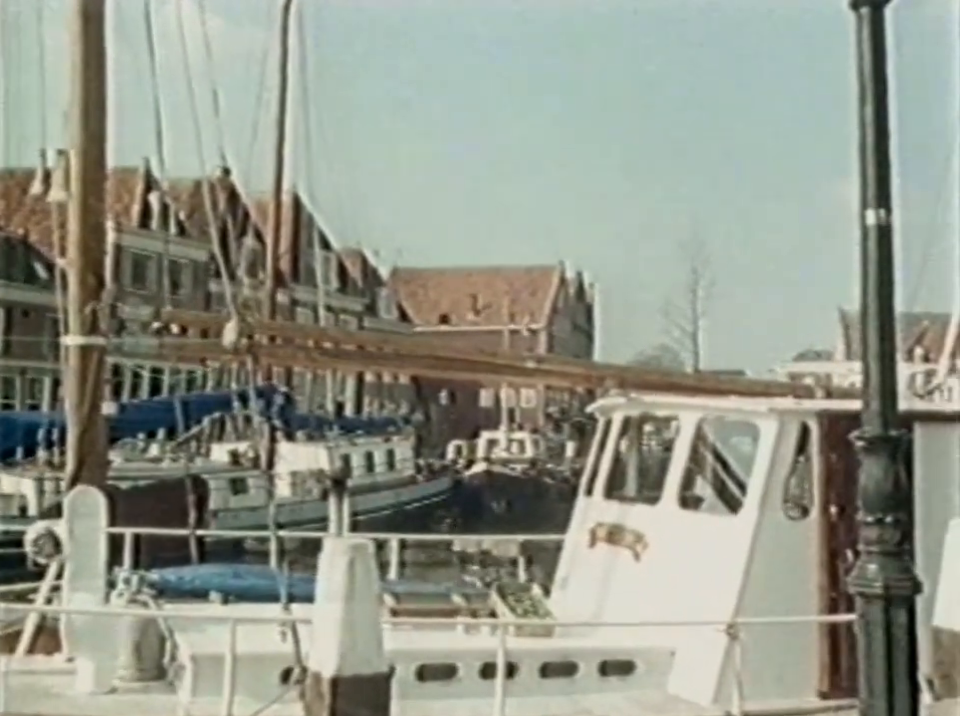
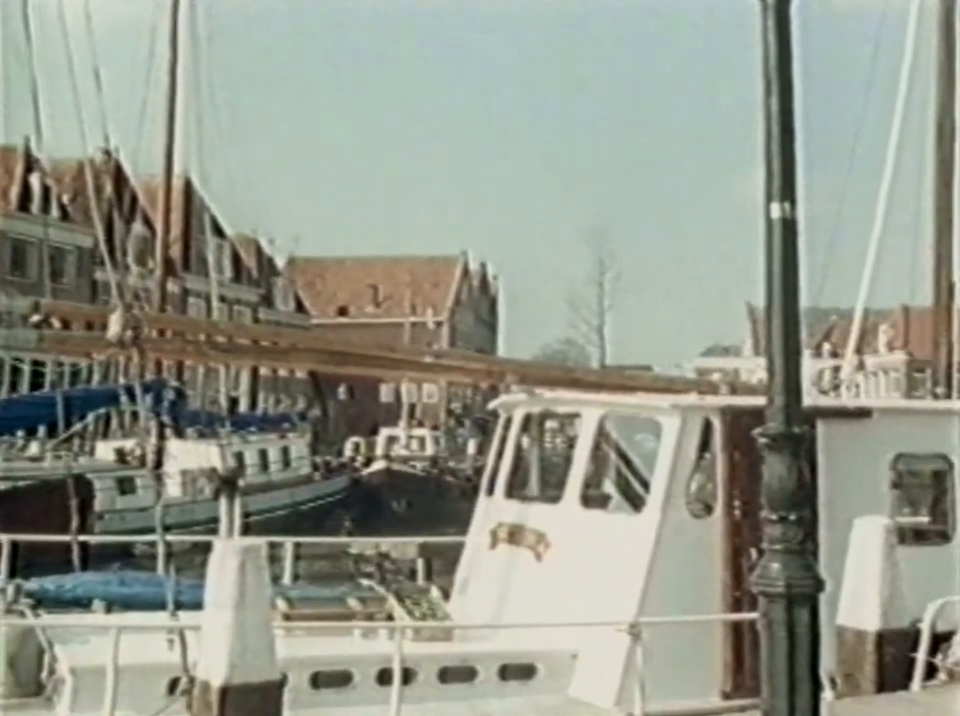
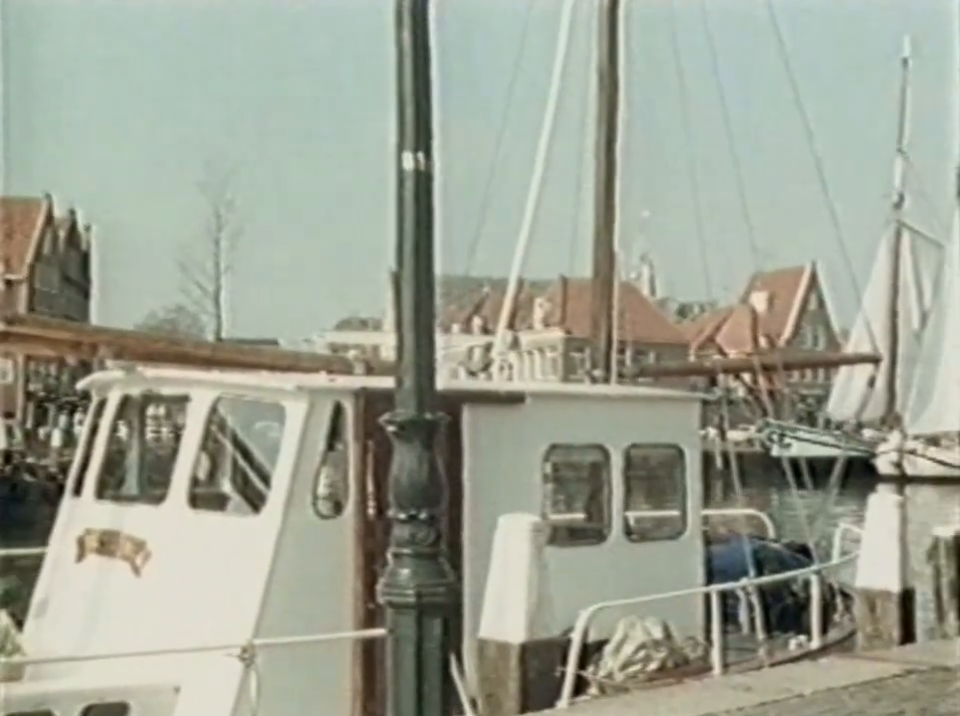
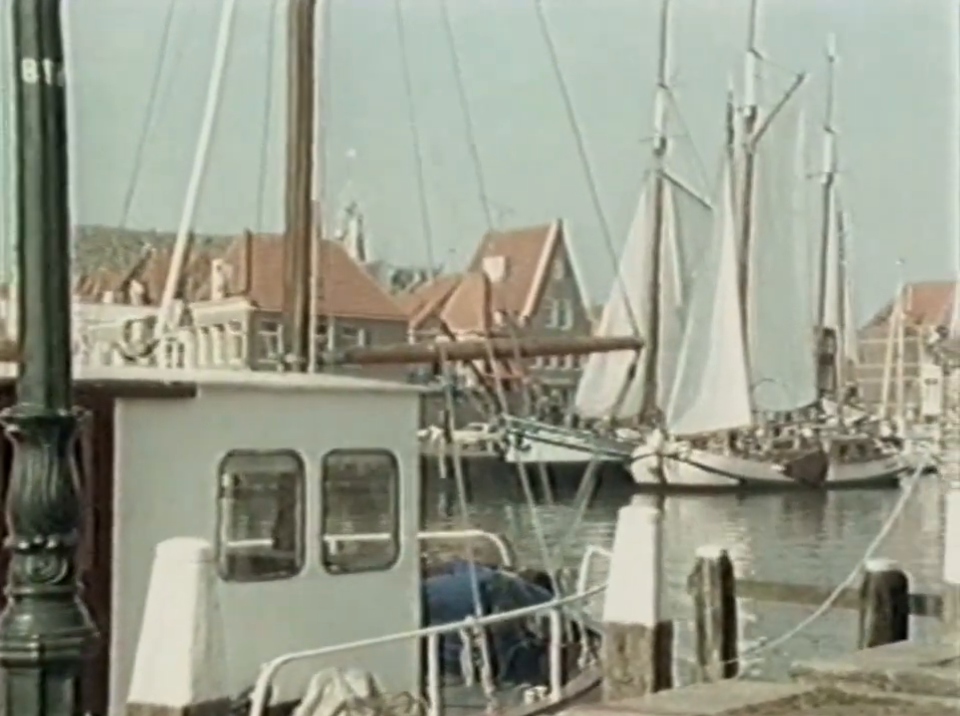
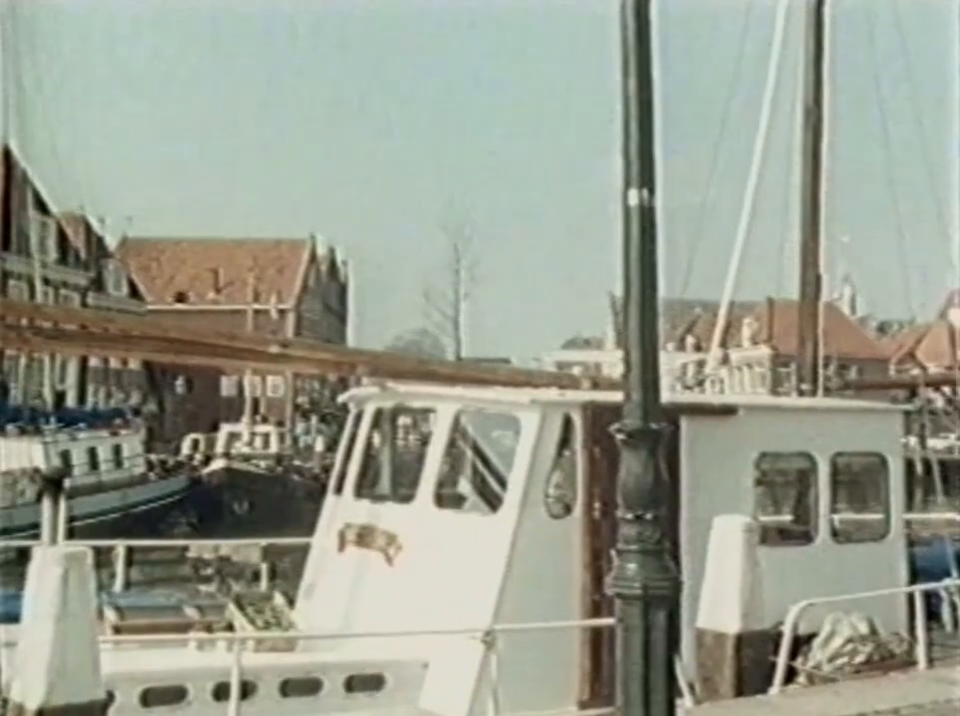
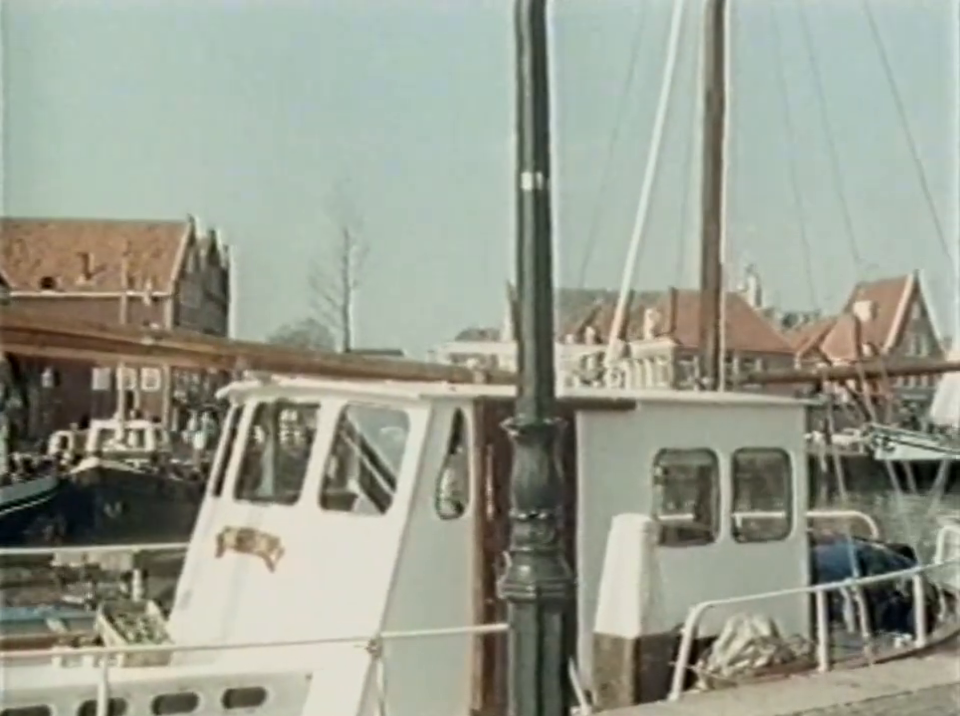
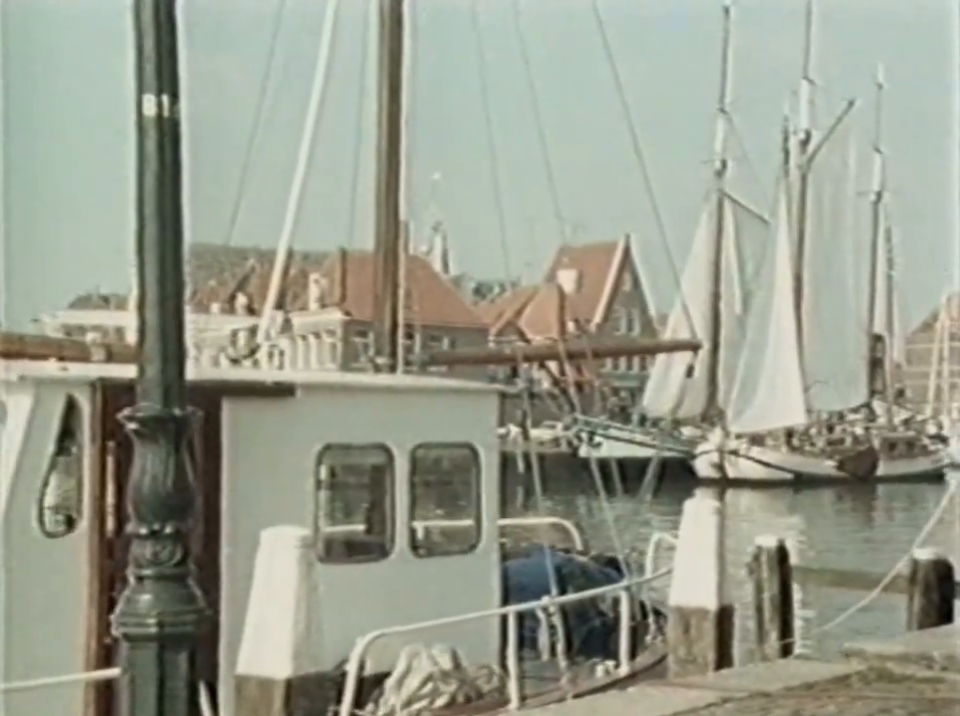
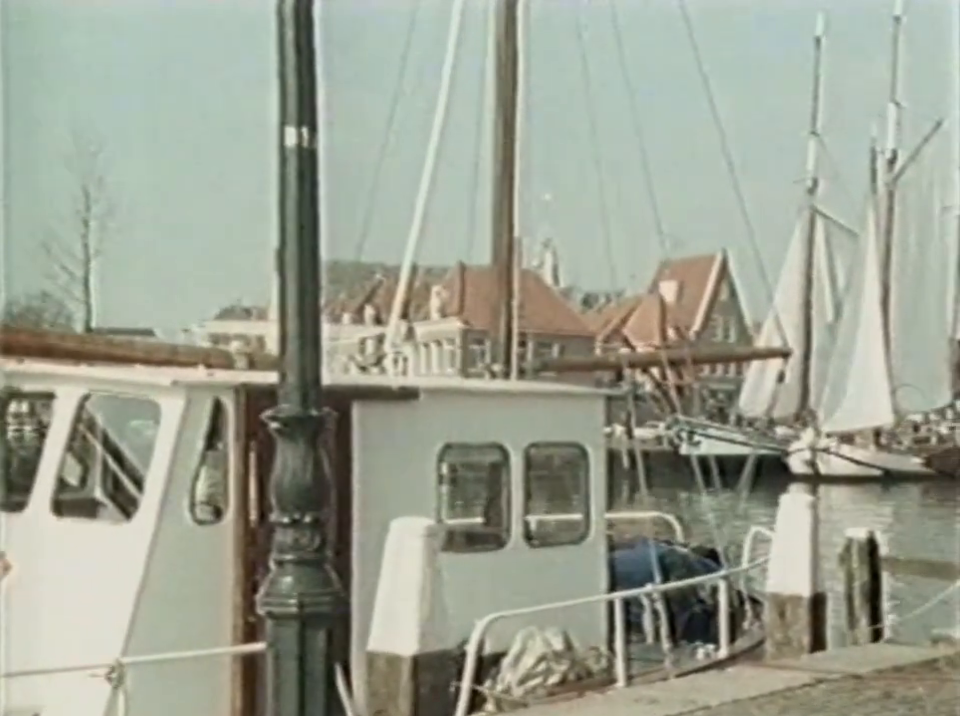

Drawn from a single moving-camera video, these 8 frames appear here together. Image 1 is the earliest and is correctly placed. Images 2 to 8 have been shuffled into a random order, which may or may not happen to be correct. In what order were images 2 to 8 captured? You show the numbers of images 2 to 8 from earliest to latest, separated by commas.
2, 5, 6, 3, 8, 7, 4
